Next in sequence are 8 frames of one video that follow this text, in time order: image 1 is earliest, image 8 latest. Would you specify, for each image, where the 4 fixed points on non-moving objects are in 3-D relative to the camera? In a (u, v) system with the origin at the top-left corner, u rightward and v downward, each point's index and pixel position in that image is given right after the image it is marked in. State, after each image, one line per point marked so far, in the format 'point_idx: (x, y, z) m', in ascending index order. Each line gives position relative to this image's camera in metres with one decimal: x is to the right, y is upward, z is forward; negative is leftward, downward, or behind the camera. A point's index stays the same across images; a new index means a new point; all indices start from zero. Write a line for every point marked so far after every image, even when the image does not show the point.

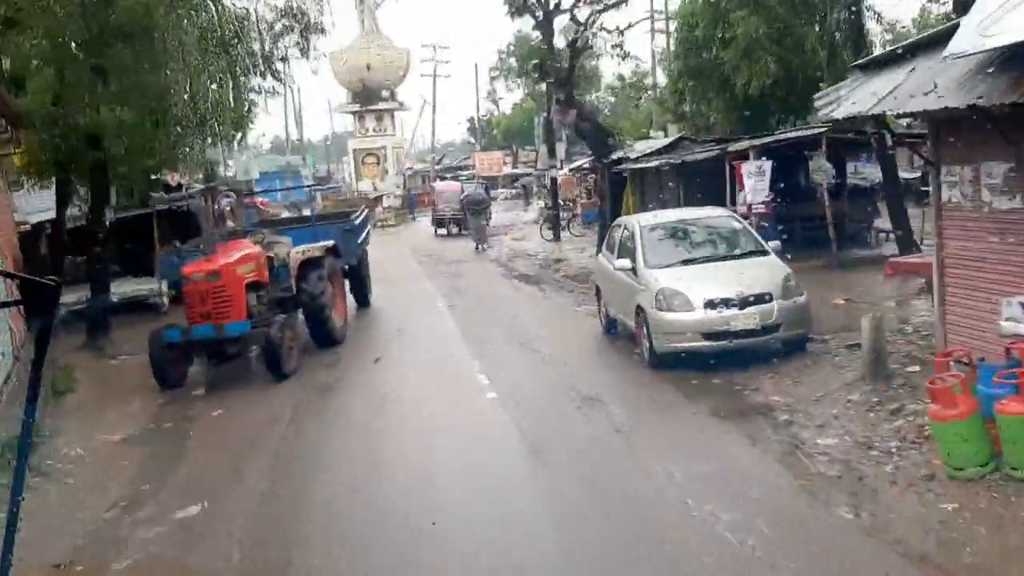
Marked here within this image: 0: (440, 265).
0: (-1.6, +0.5, +20.0) m
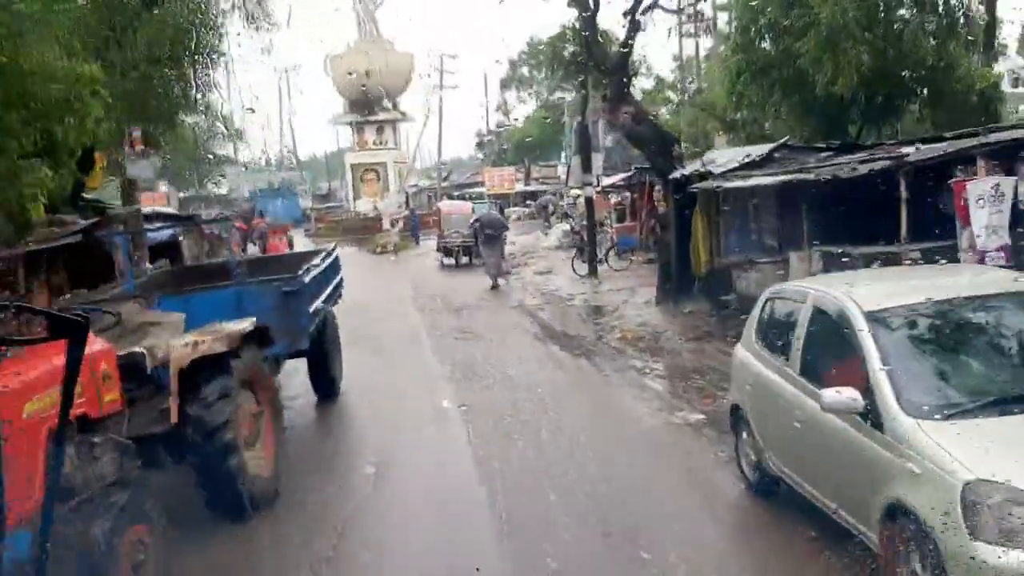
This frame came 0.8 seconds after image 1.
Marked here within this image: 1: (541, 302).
0: (-1.1, -0.4, +15.1) m
1: (+0.5, -0.2, +16.2) m
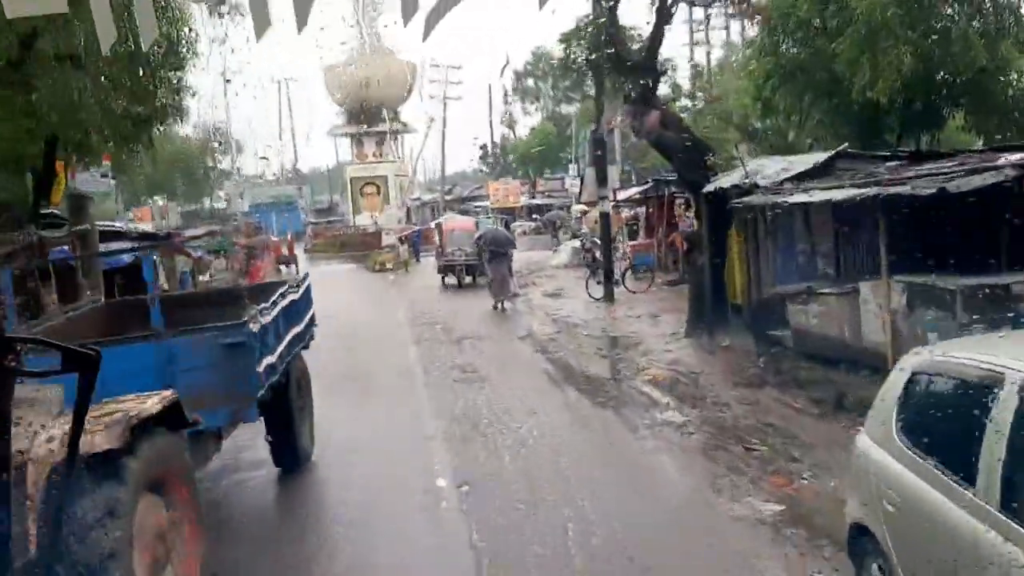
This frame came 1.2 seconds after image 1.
0: (-1.0, -0.8, +13.3) m
1: (+0.6, -0.7, +14.4) m
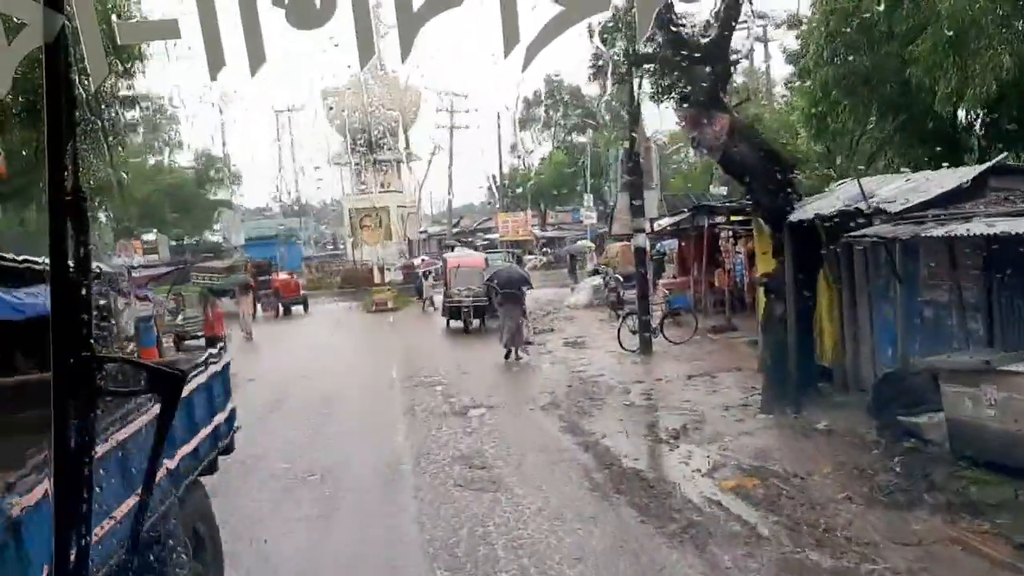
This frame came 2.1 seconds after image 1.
0: (-0.8, -1.5, +10.3) m
1: (+0.9, -1.3, +11.4) m
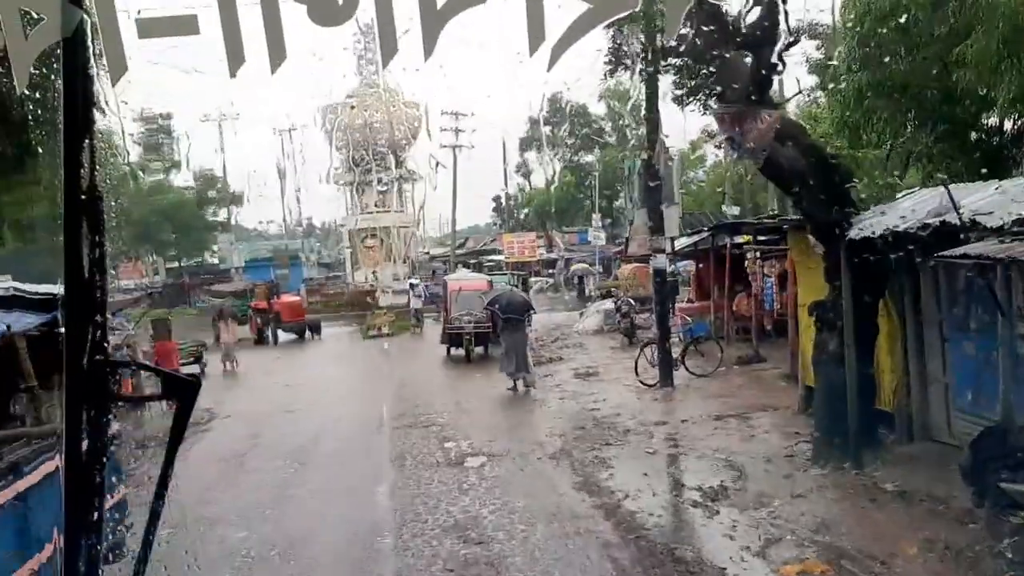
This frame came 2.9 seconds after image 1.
0: (-0.7, -1.8, +8.8) m
1: (+0.9, -1.6, +9.9) m
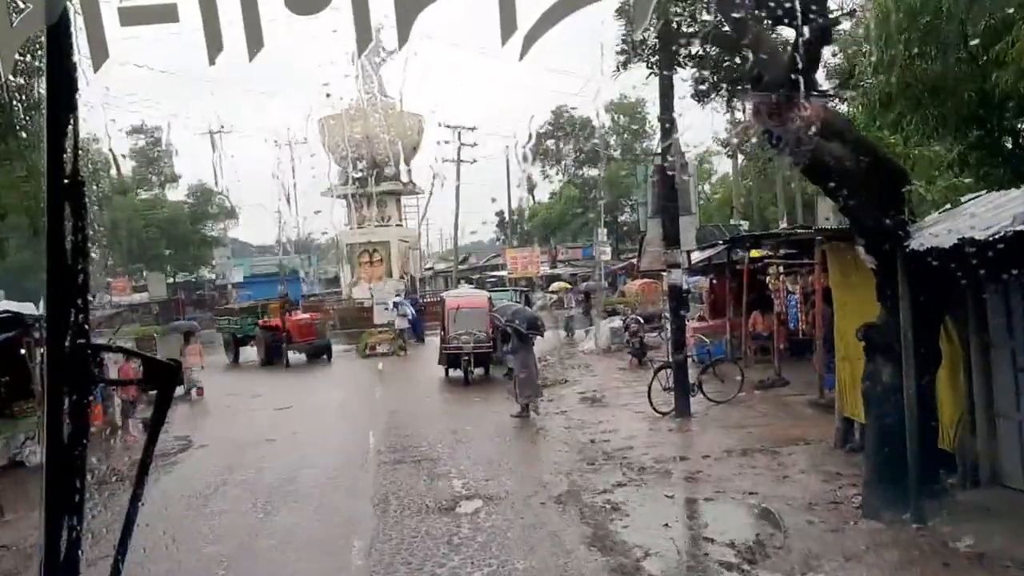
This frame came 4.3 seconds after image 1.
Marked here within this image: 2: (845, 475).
0: (-0.7, -1.9, +7.6) m
1: (+0.9, -1.8, +8.7) m
2: (+2.9, -1.6, +8.0) m
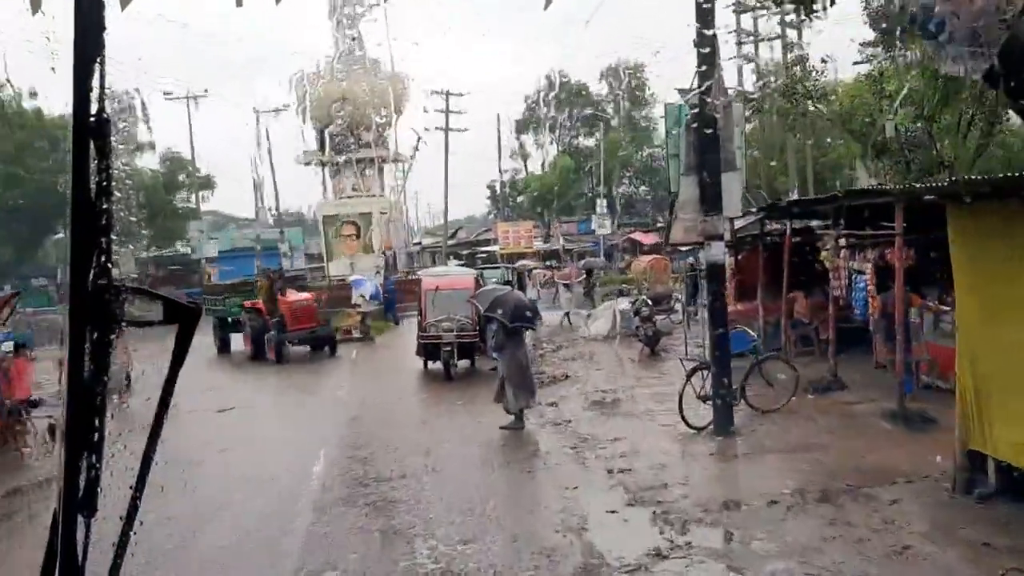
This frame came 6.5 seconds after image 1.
0: (-0.8, -1.8, +4.9) m
1: (+0.8, -1.7, +6.0) m
2: (+2.8, -1.5, +5.4) m
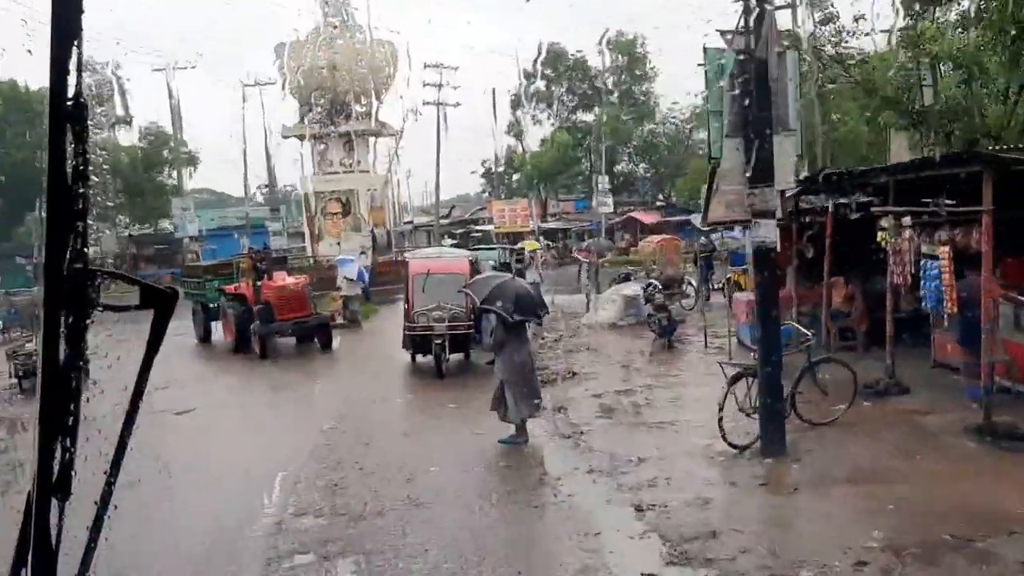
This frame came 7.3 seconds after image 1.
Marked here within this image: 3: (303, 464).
0: (-0.7, -1.8, +3.3) m
1: (+0.9, -1.7, +4.4) m
2: (+2.9, -1.5, +3.8) m
3: (-1.9, -1.6, +8.3) m
